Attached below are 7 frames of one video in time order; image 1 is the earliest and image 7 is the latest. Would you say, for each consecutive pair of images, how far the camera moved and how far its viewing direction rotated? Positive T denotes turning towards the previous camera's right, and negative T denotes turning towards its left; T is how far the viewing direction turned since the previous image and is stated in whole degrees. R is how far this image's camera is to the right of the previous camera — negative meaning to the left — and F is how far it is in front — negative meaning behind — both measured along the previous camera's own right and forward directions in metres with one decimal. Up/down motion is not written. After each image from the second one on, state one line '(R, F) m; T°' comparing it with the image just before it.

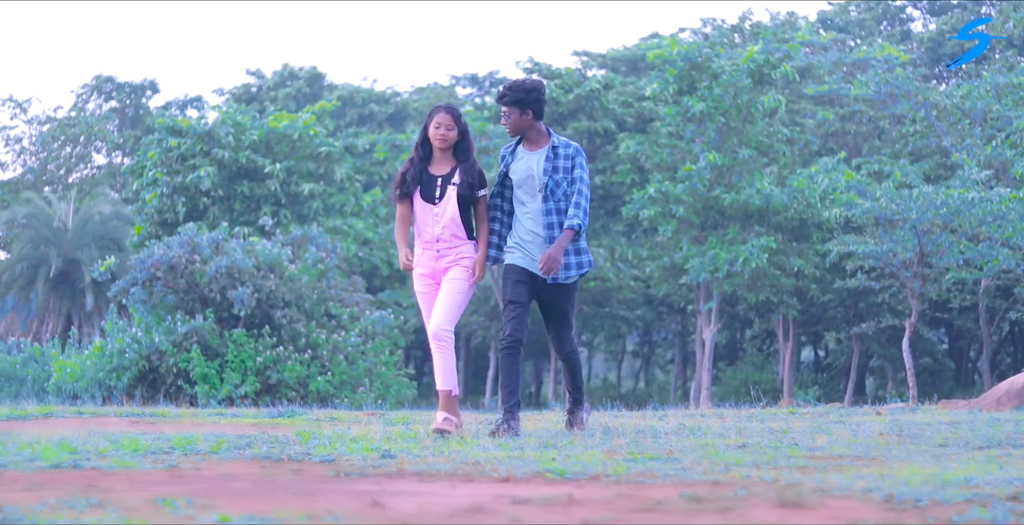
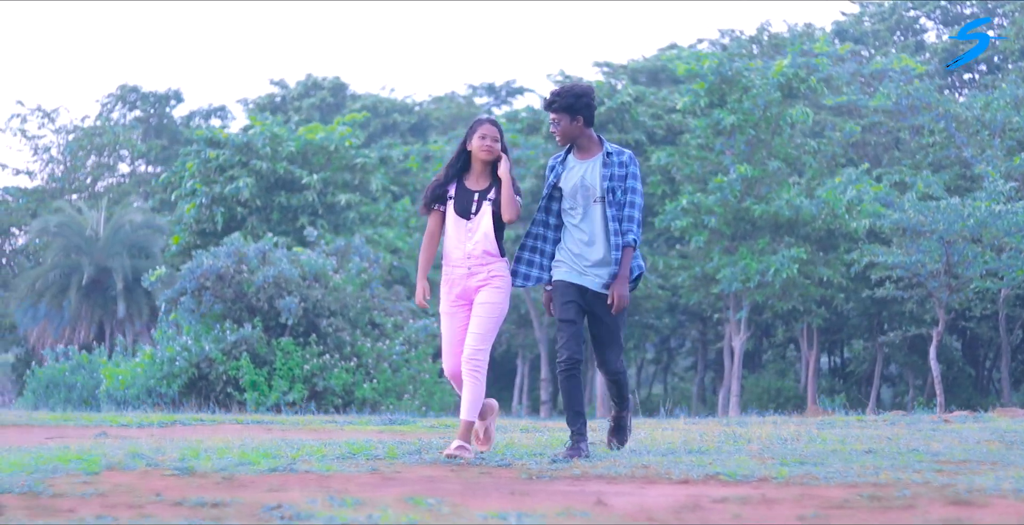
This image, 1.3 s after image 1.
(-0.6, -0.4) m; 0°
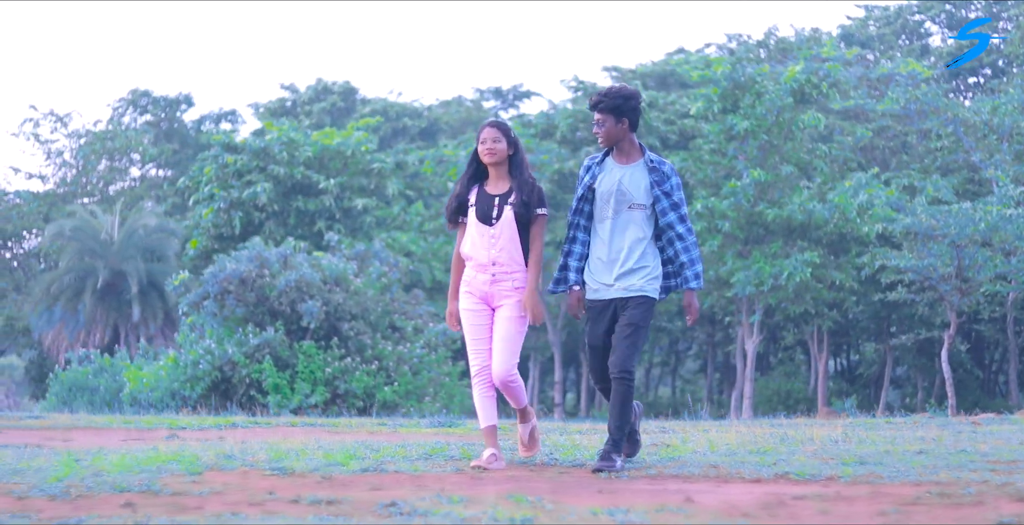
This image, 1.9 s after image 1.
(-0.3, -0.2) m; 0°
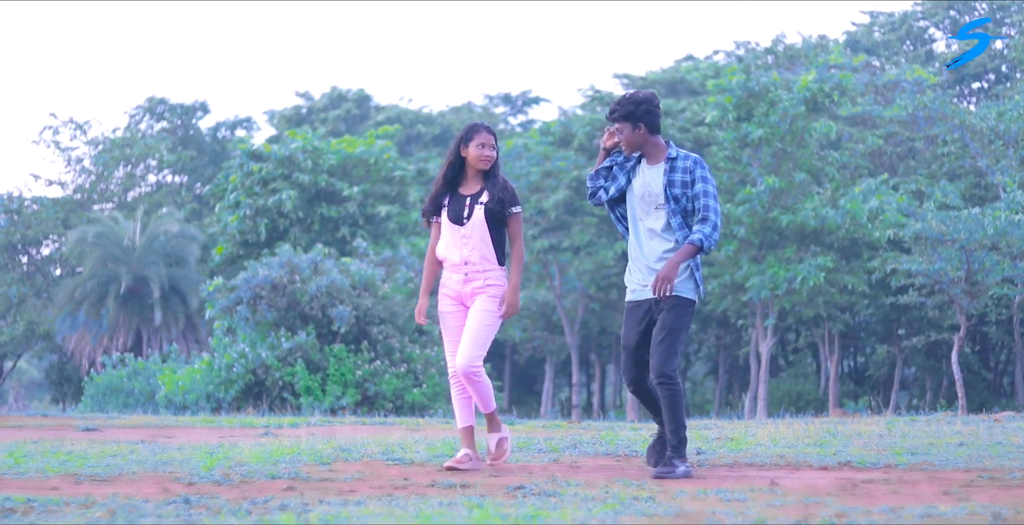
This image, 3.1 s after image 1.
(-0.4, -0.5) m; 0°
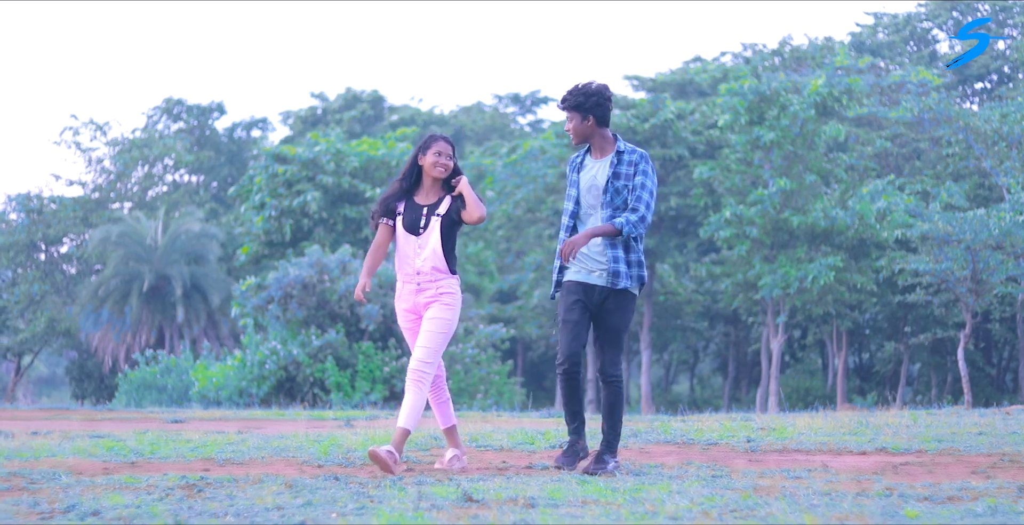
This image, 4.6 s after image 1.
(-0.4, -0.6) m; 0°
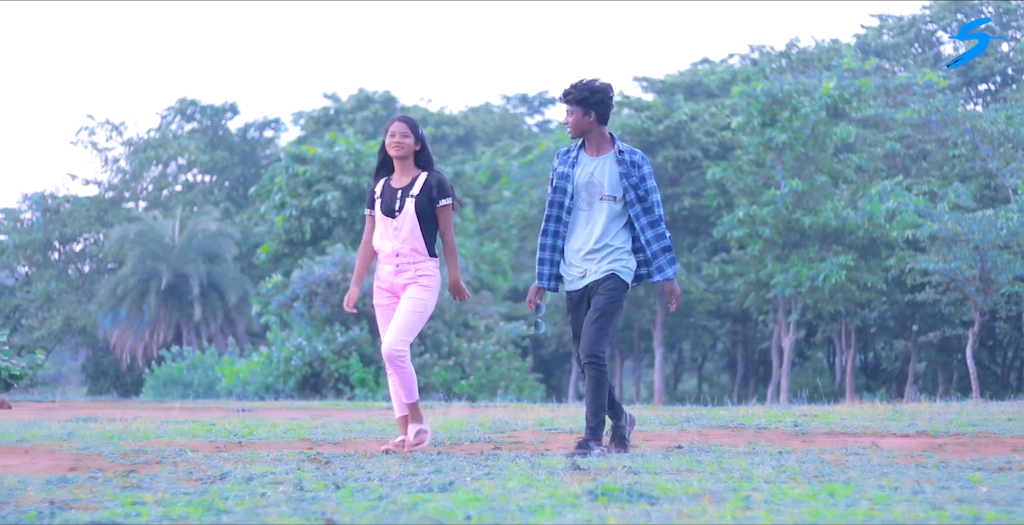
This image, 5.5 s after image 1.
(-0.4, -0.4) m; 0°
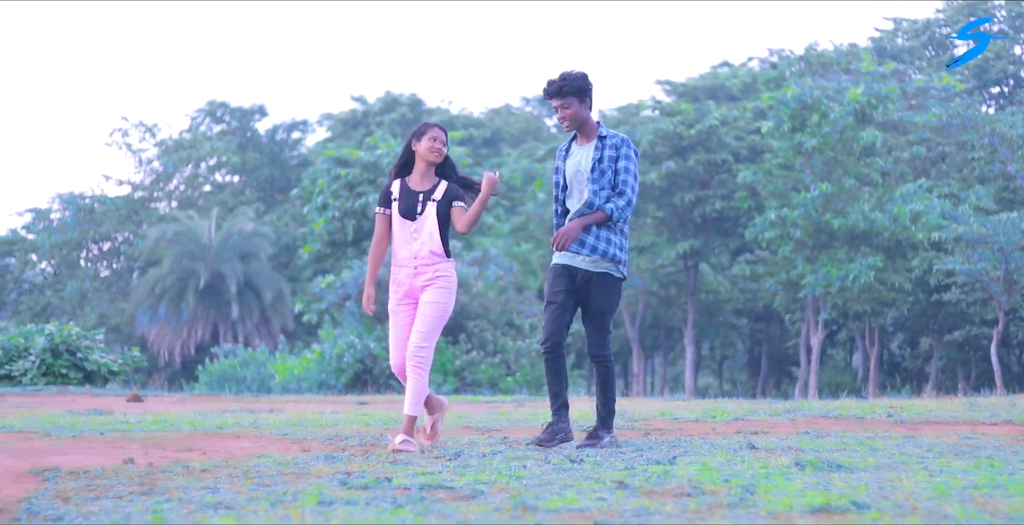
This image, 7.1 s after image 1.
(-0.7, -0.7) m; 0°
